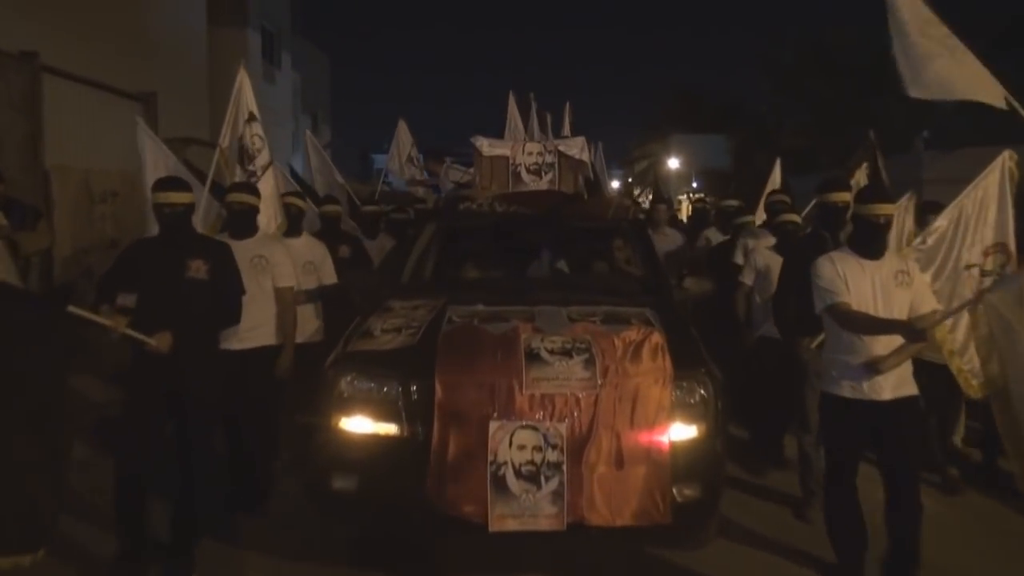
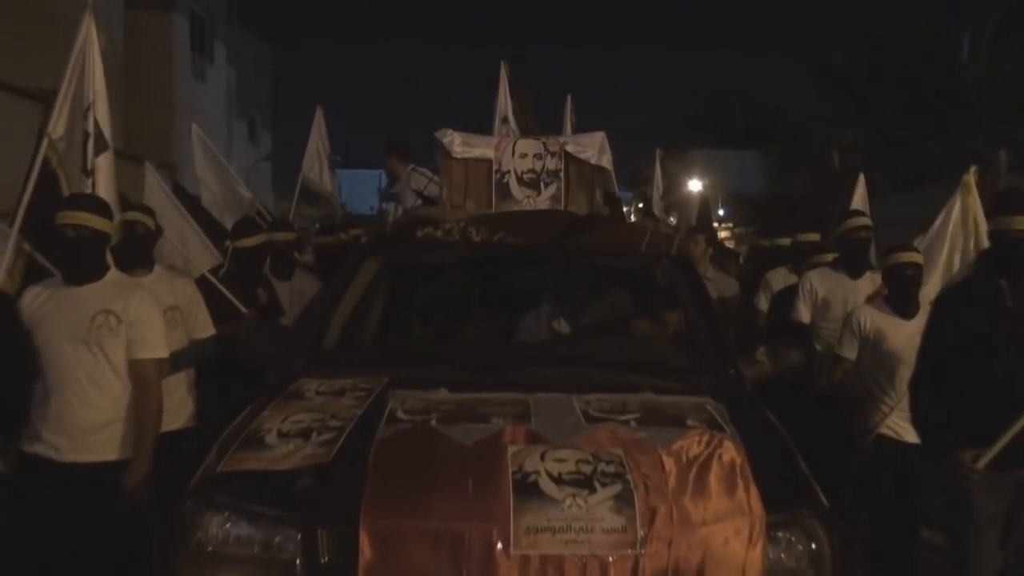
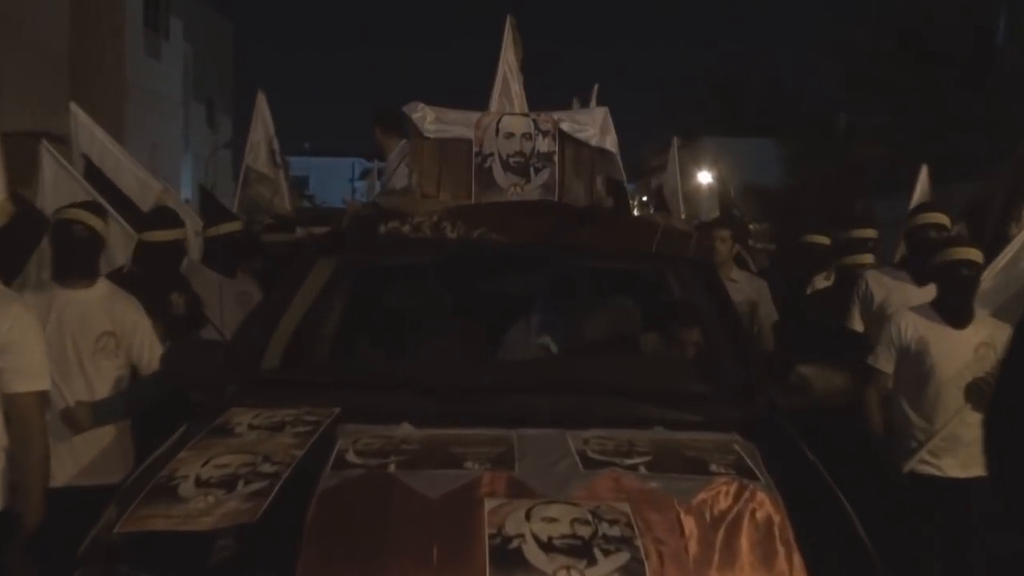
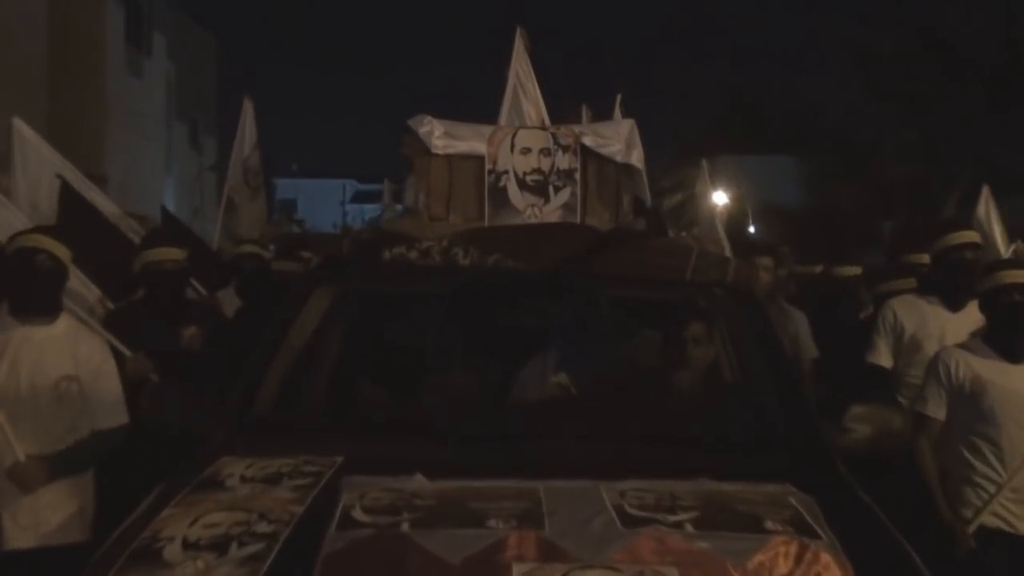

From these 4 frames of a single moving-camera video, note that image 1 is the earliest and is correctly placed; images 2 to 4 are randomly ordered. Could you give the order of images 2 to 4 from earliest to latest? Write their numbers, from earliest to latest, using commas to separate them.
2, 3, 4
